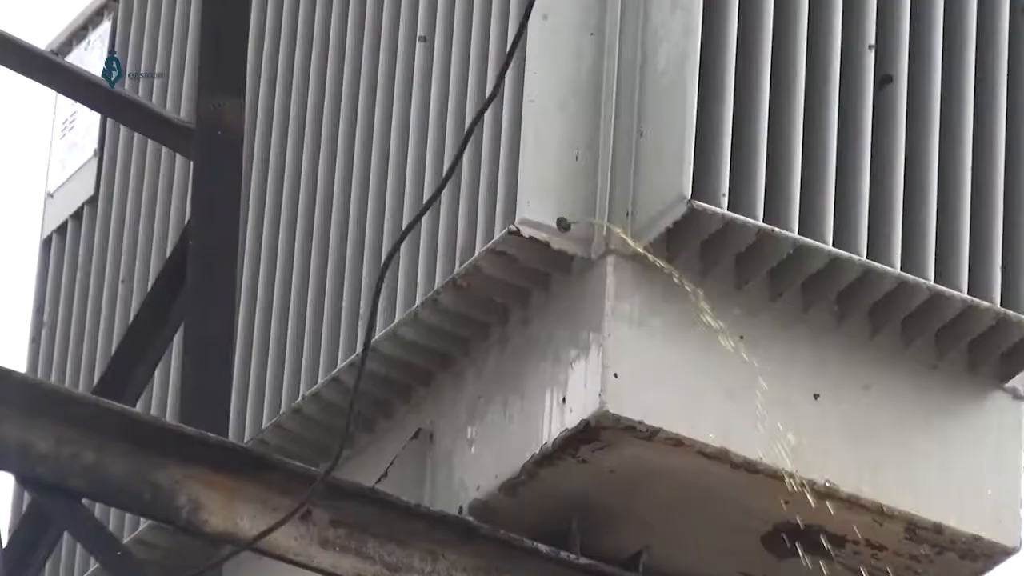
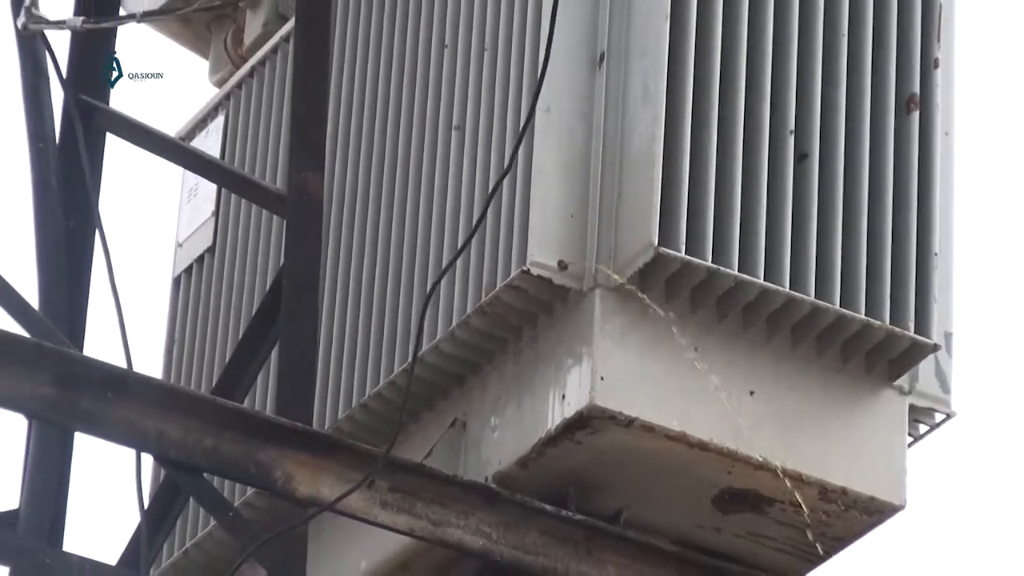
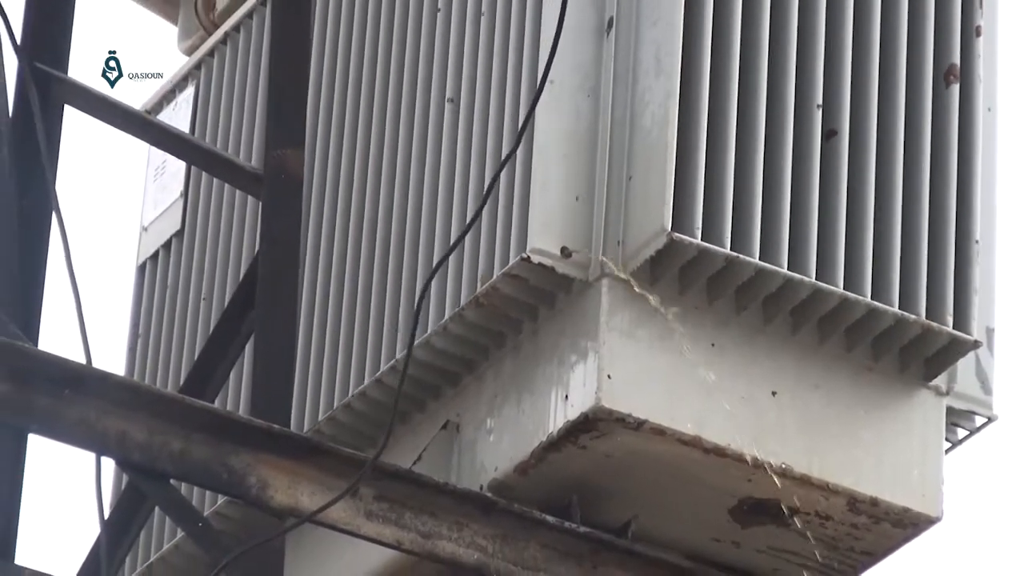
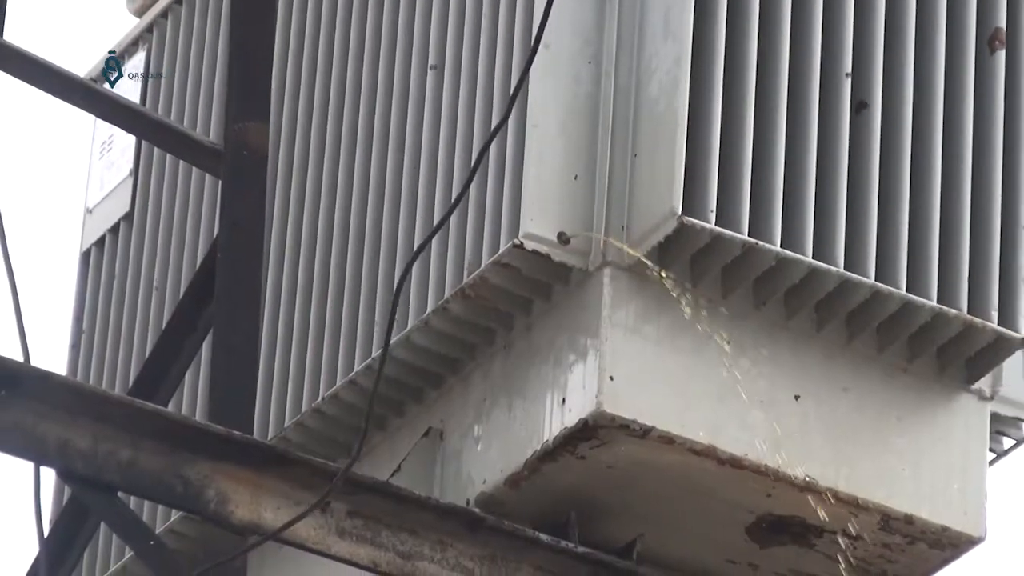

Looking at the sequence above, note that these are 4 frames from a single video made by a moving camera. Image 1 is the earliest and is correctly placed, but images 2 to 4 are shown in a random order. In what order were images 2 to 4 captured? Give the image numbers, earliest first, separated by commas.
4, 3, 2
